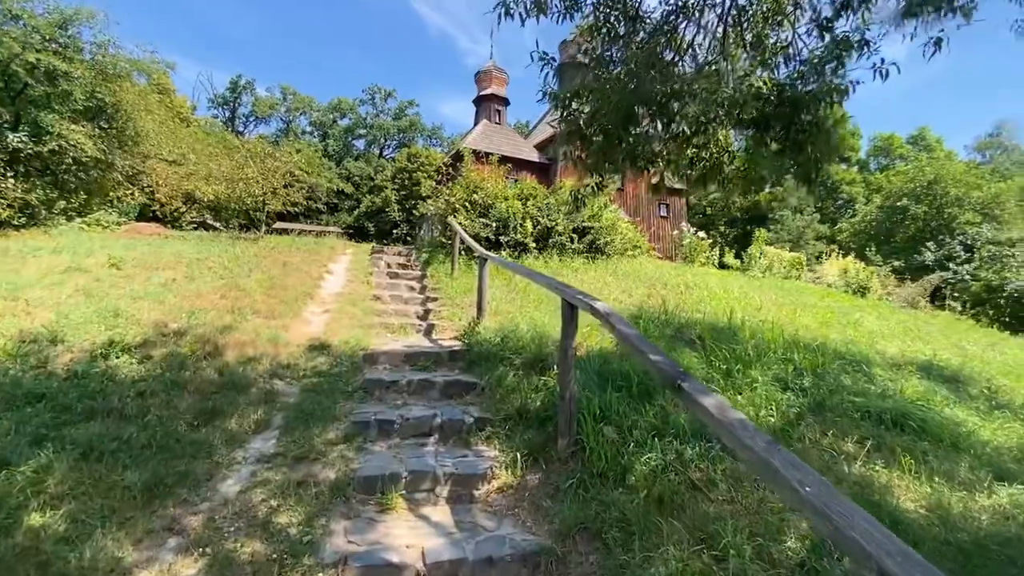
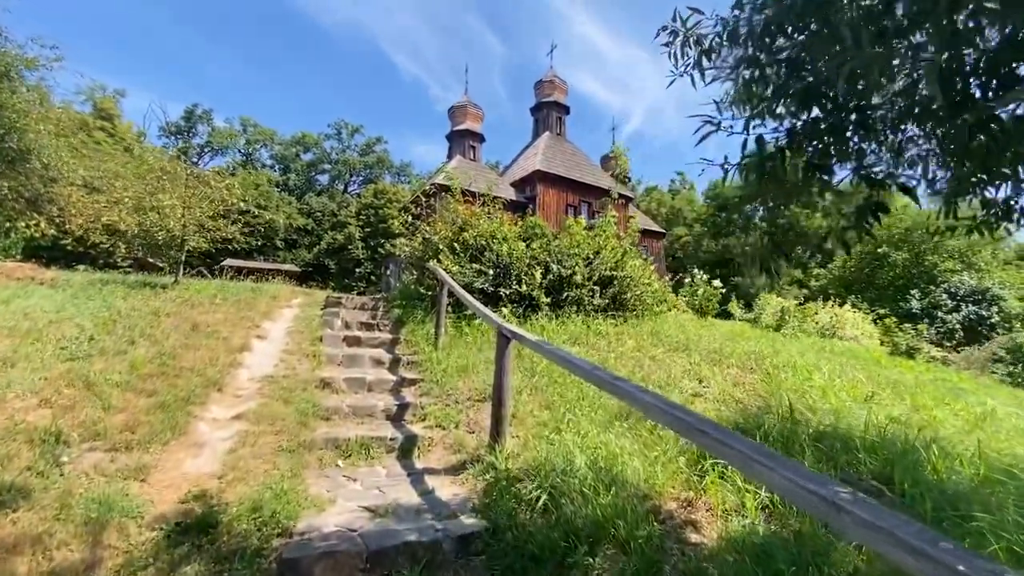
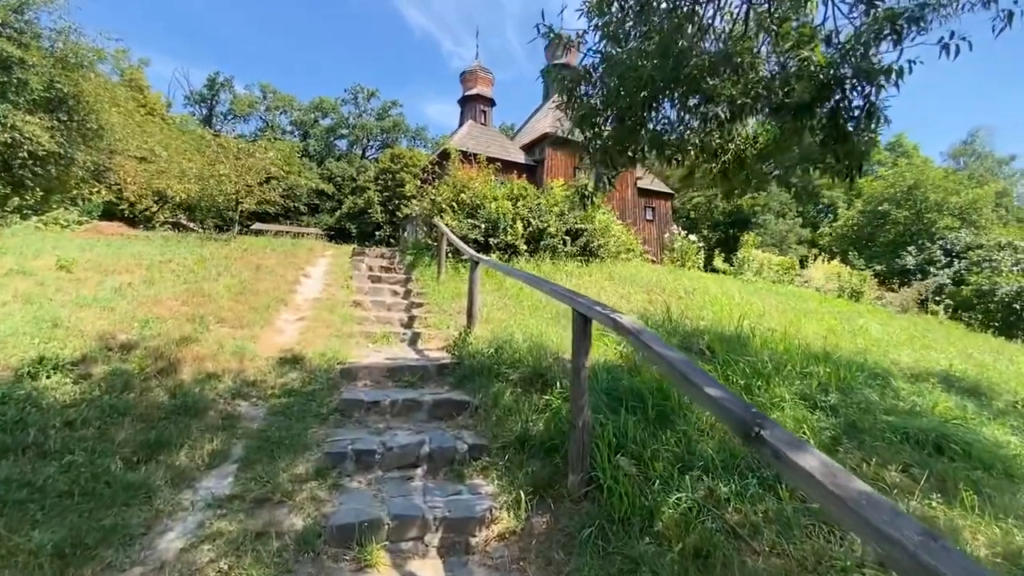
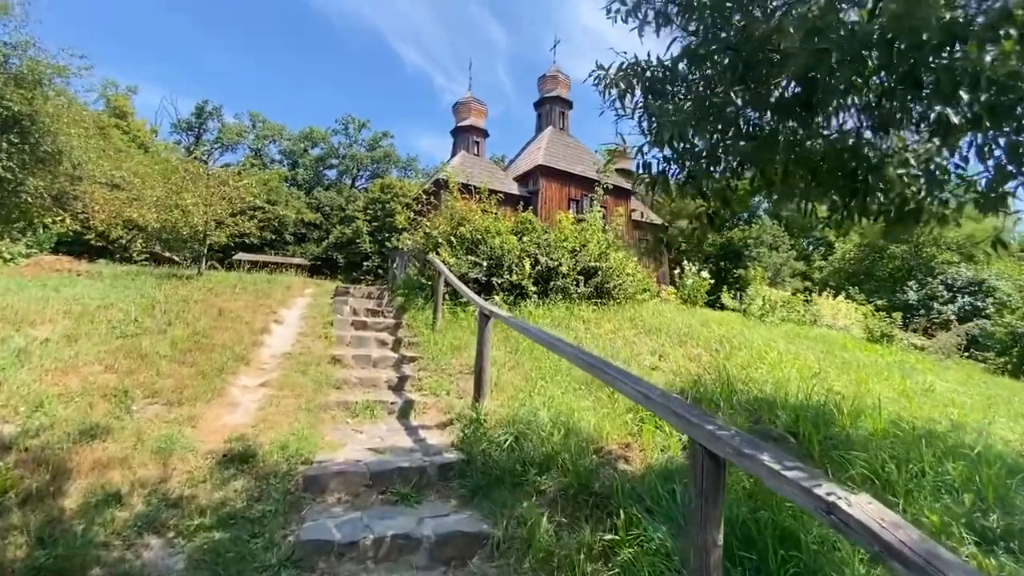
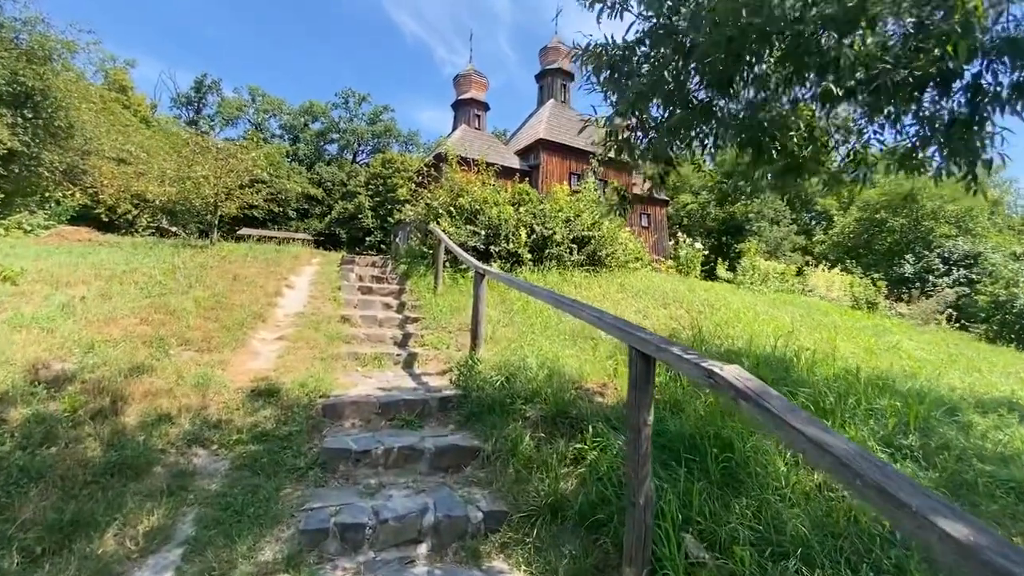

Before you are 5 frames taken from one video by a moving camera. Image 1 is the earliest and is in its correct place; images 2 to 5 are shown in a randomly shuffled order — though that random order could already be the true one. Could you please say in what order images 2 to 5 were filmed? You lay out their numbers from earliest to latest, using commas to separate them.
3, 5, 4, 2
